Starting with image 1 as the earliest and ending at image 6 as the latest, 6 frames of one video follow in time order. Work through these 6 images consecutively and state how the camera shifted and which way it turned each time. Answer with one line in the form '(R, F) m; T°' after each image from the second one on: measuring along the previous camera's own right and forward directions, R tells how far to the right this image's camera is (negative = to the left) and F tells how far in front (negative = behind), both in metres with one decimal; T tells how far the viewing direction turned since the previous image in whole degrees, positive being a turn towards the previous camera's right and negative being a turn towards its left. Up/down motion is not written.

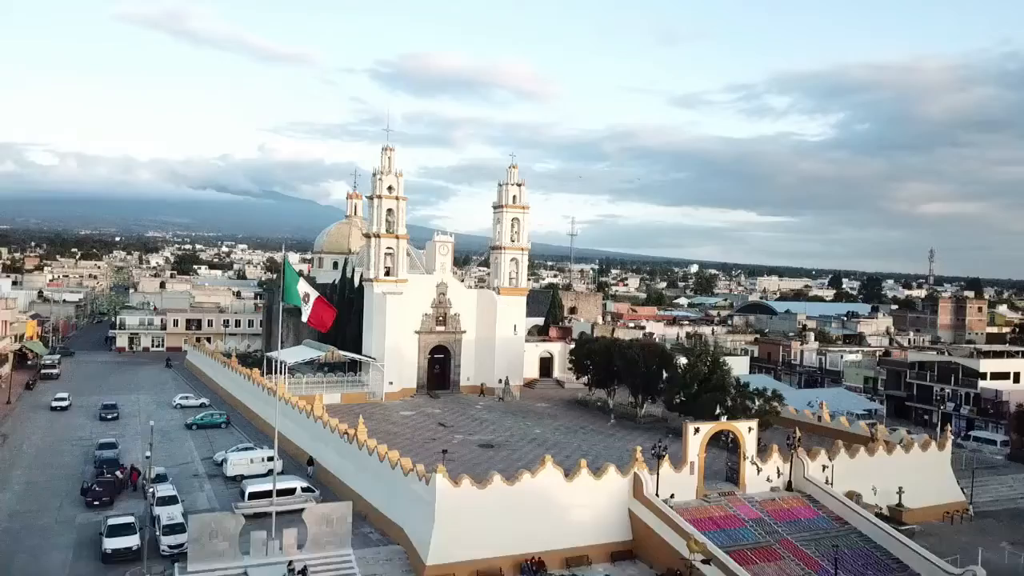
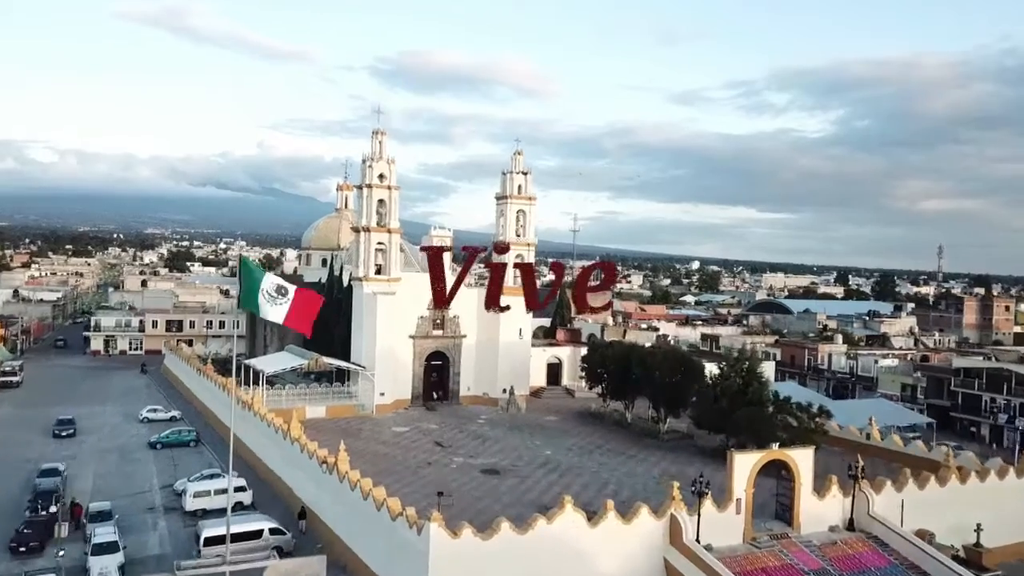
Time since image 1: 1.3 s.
(-0.2, +3.8) m; 0°
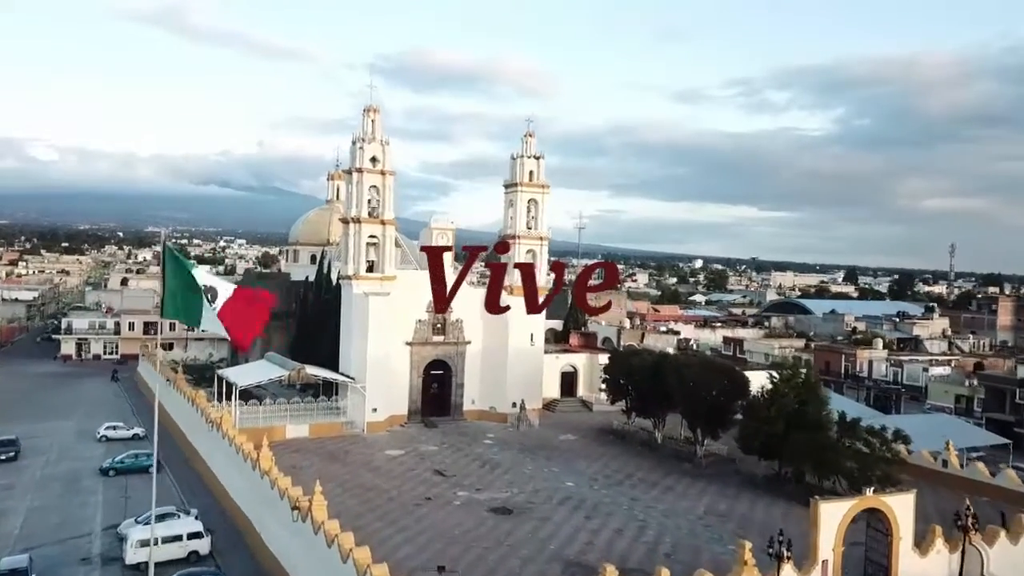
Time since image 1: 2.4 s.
(-0.3, +4.1) m; 0°
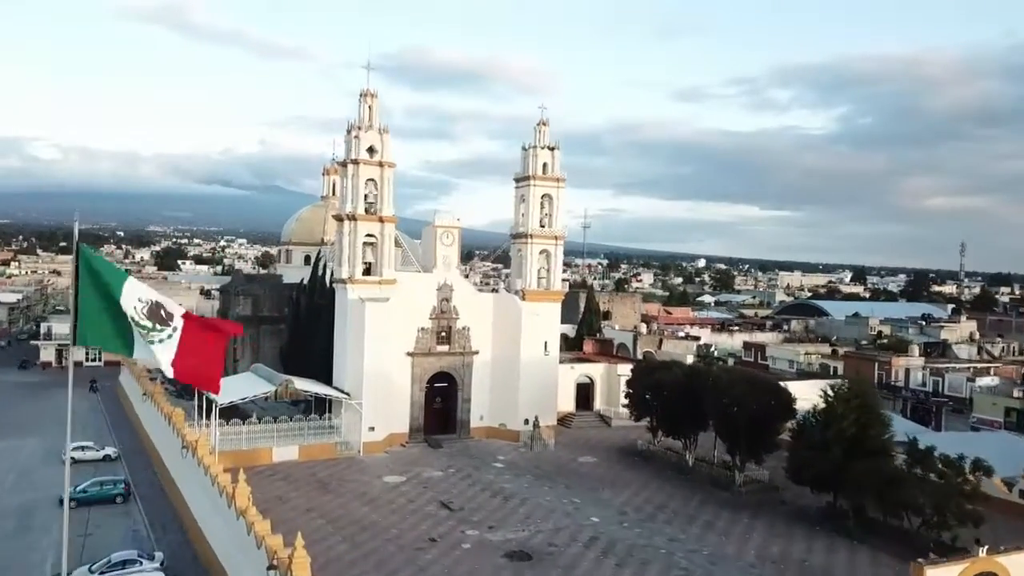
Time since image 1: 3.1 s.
(-0.2, +2.9) m; 0°
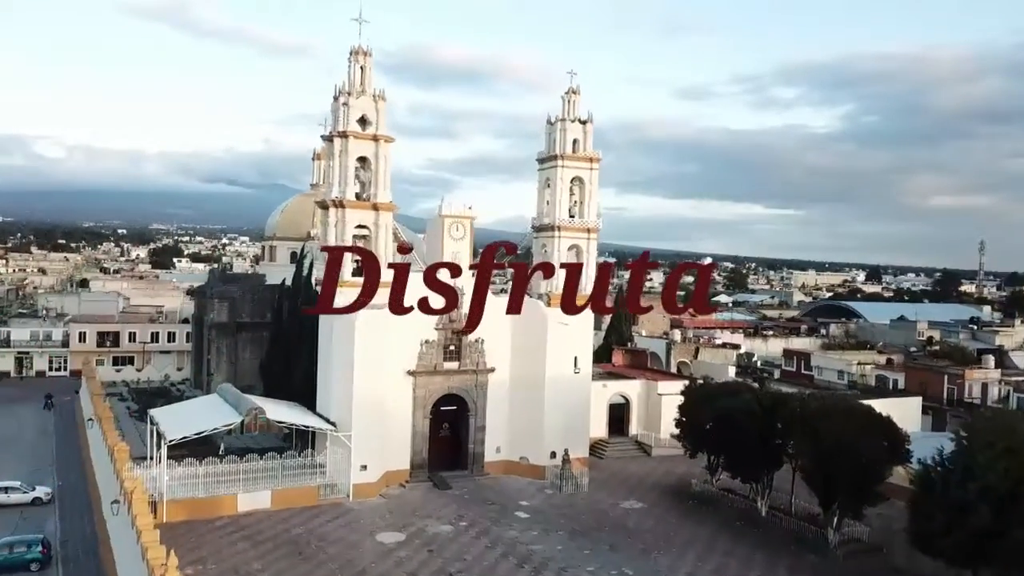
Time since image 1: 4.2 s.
(-0.4, +5.0) m; 0°
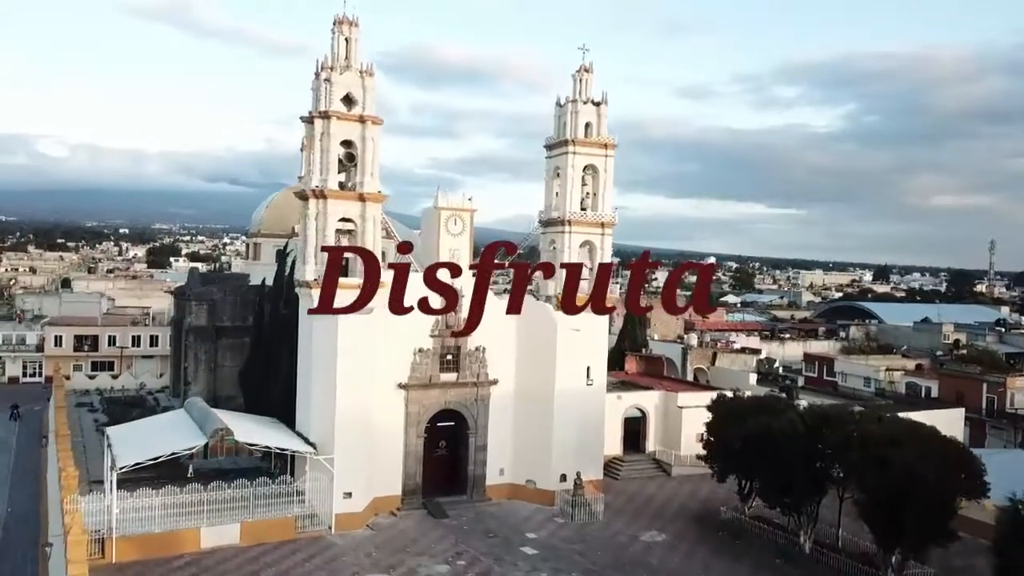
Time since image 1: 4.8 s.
(0.0, +2.5) m; 0°
